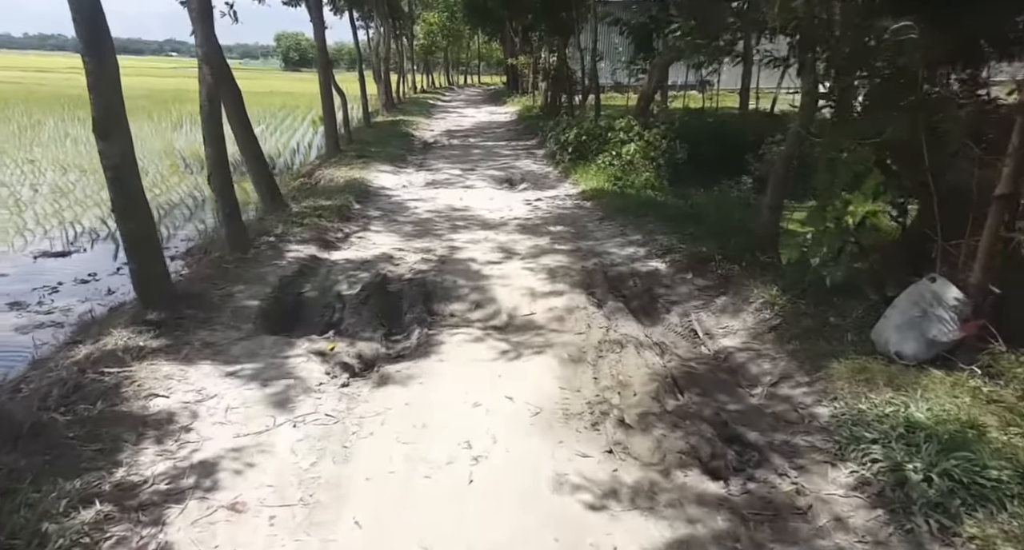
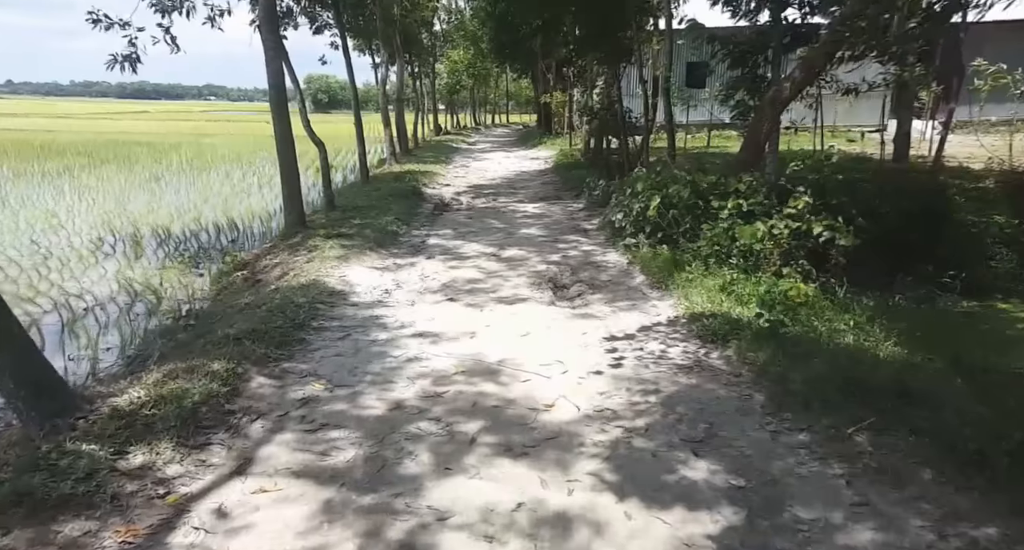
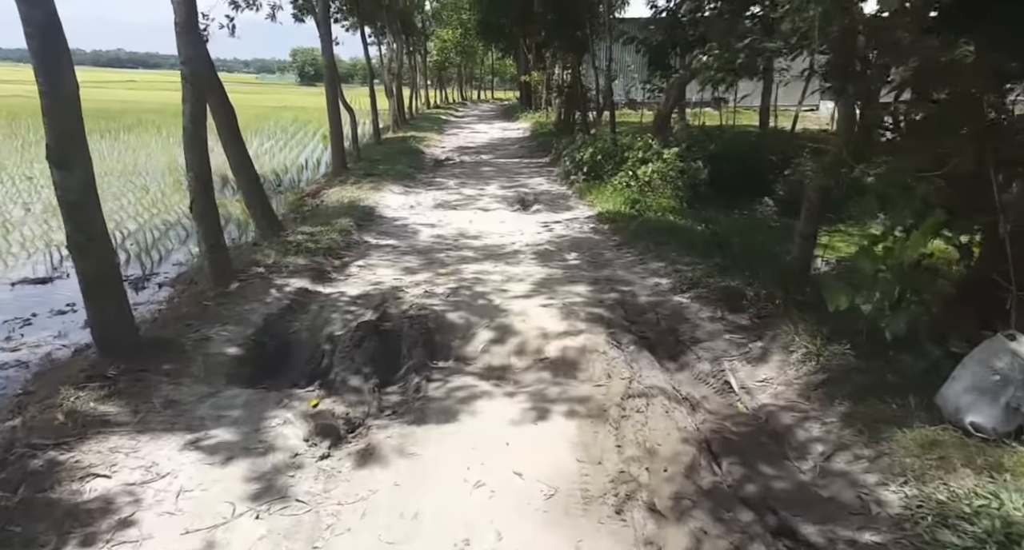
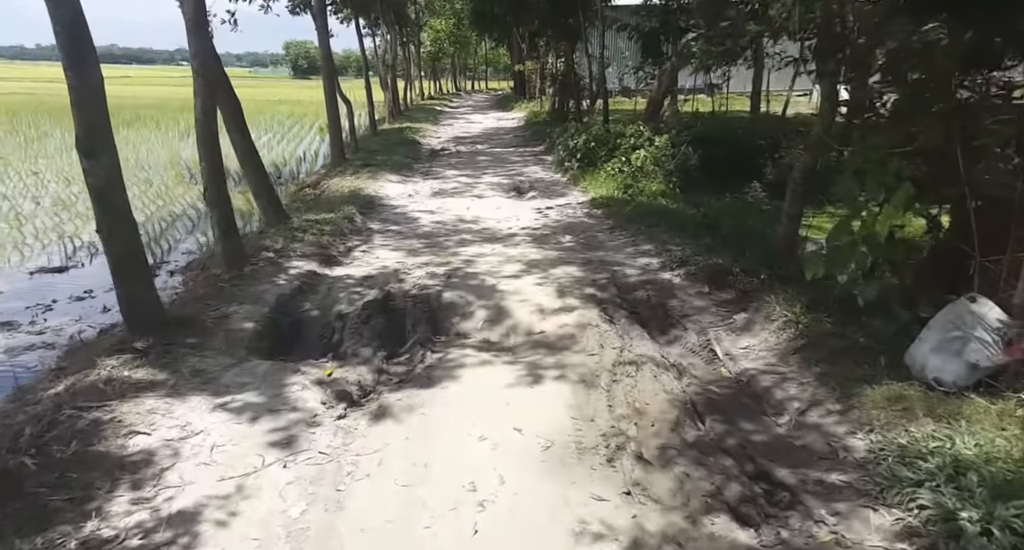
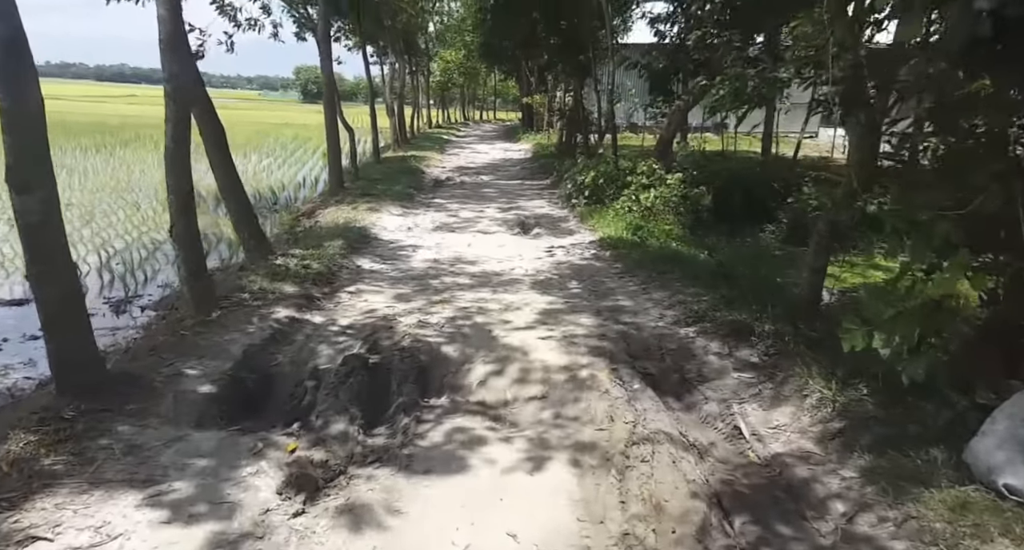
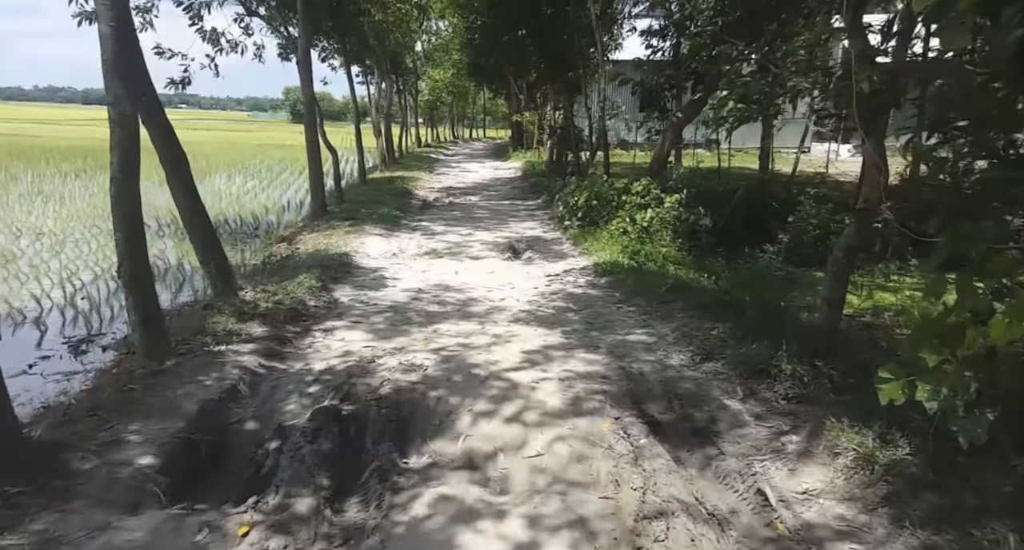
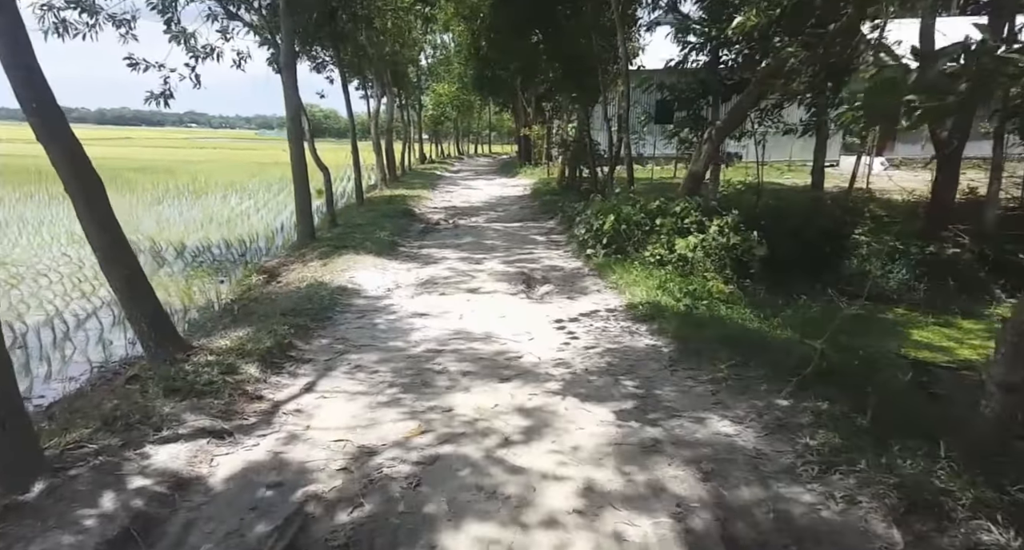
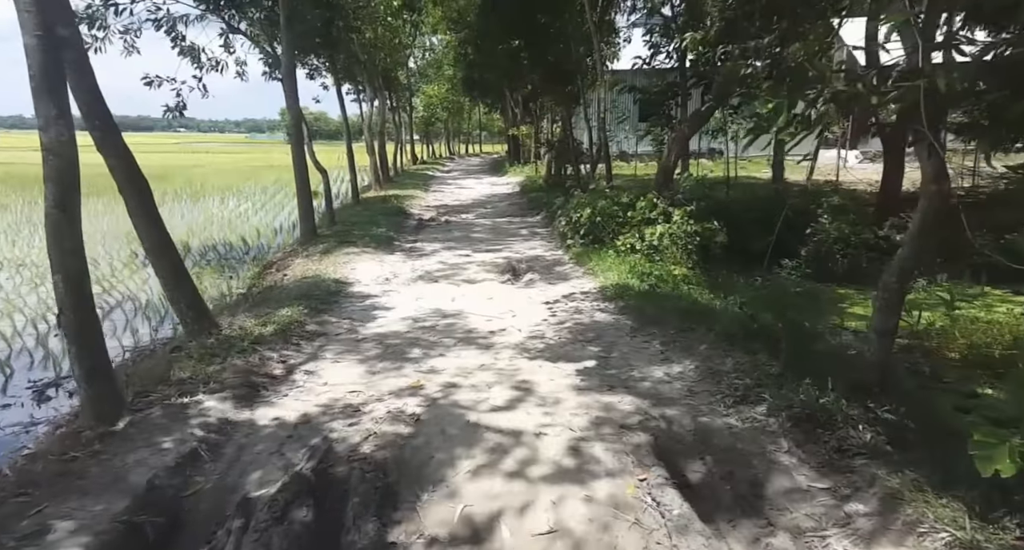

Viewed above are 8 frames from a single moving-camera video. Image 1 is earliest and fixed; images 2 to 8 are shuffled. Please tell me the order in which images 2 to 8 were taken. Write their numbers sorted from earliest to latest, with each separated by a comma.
4, 3, 5, 6, 8, 7, 2
